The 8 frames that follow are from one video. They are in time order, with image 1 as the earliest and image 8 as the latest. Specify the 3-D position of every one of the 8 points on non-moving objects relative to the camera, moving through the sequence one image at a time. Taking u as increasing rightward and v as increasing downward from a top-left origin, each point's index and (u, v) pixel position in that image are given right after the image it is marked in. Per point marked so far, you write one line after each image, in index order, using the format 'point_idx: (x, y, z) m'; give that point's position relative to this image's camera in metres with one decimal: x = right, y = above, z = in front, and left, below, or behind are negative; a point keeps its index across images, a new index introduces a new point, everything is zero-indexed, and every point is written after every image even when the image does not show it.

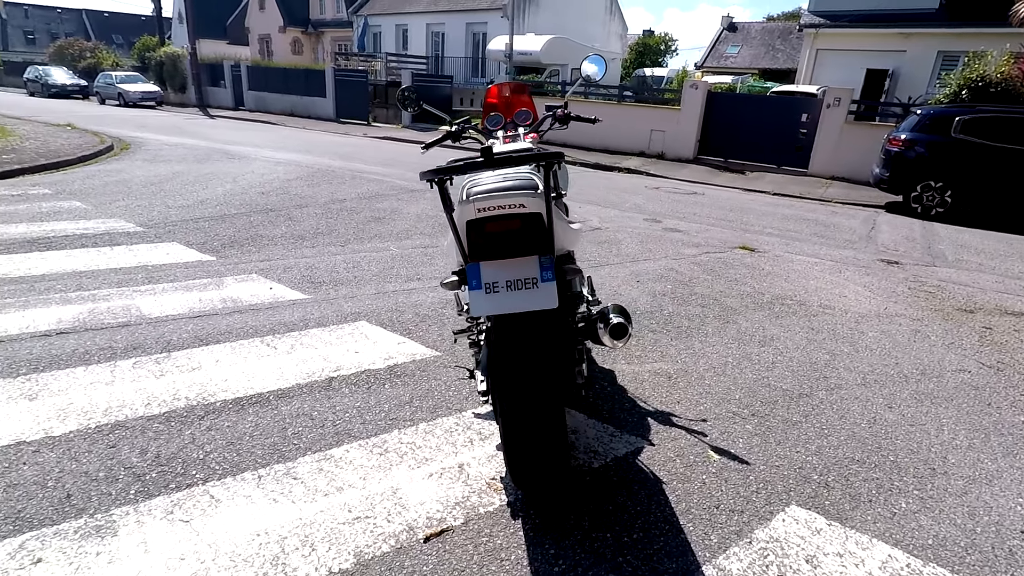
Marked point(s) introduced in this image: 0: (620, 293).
0: (+1.1, 0.0, +6.0) m
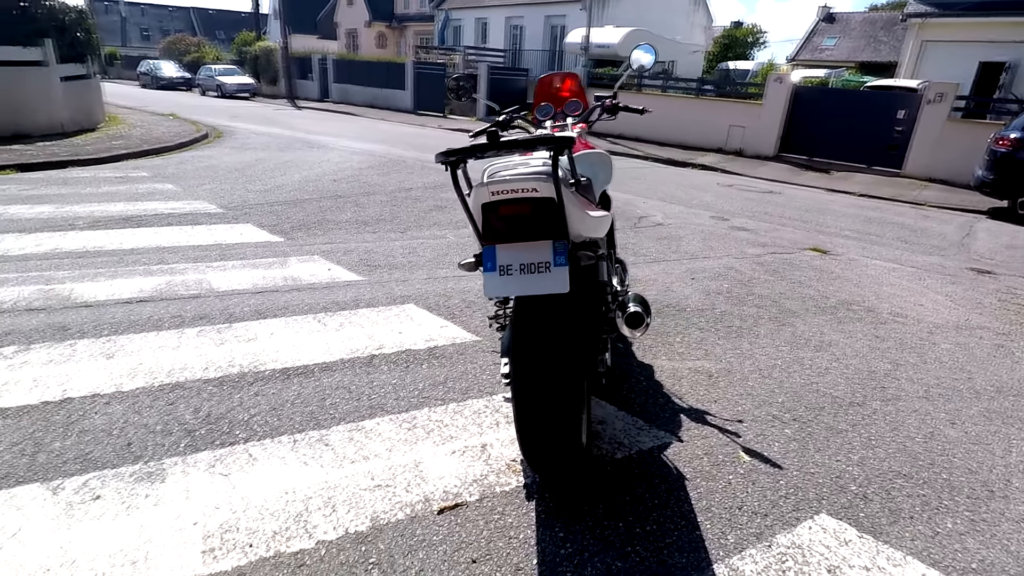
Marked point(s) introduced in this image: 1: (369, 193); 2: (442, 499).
0: (+1.6, 0.0, +5.9) m
1: (-2.2, +1.5, +9.2) m
2: (-0.3, -1.0, +2.7) m
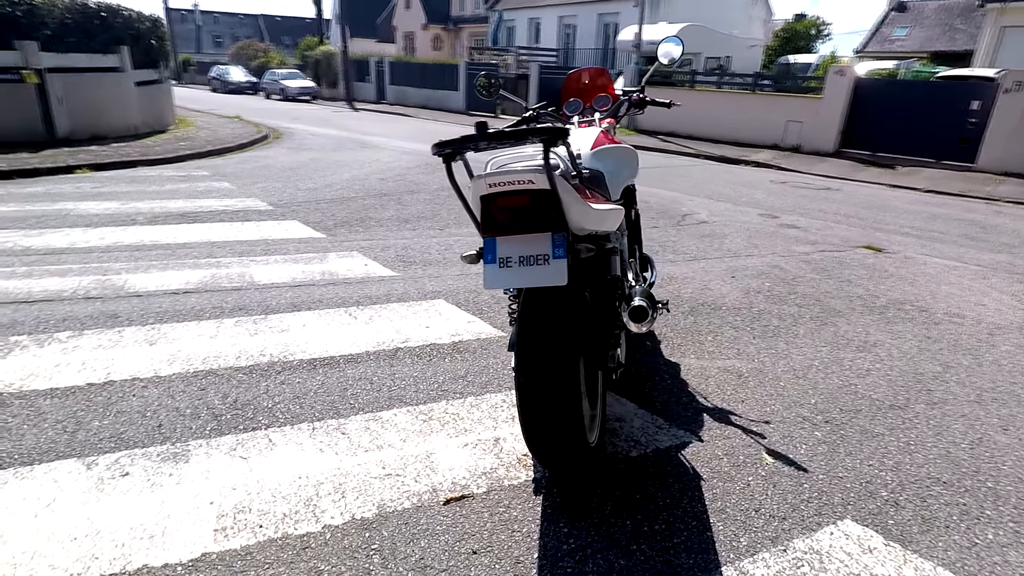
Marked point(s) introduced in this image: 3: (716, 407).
0: (+1.9, 0.0, +5.7) m
1: (-1.6, +1.6, +9.3) m
2: (-0.3, -0.9, +2.7) m
3: (+1.3, -0.7, +3.6) m
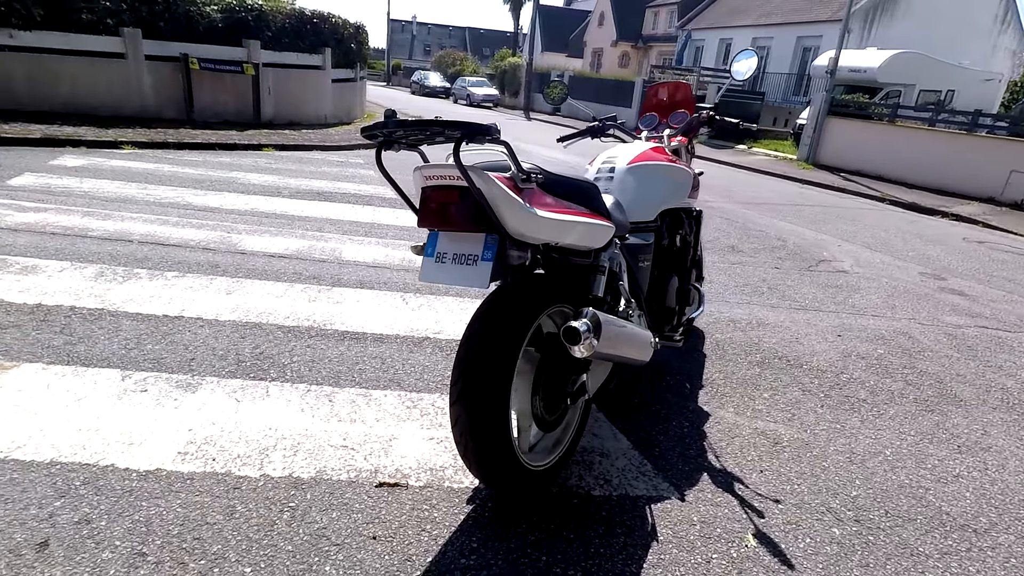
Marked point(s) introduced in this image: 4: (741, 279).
0: (+2.5, -0.5, +5.1) m
1: (+0.4, +1.5, +9.5) m
2: (-0.6, -0.9, +2.8) m
3: (+1.2, -1.0, +3.2) m
4: (+2.6, +0.1, +6.7) m
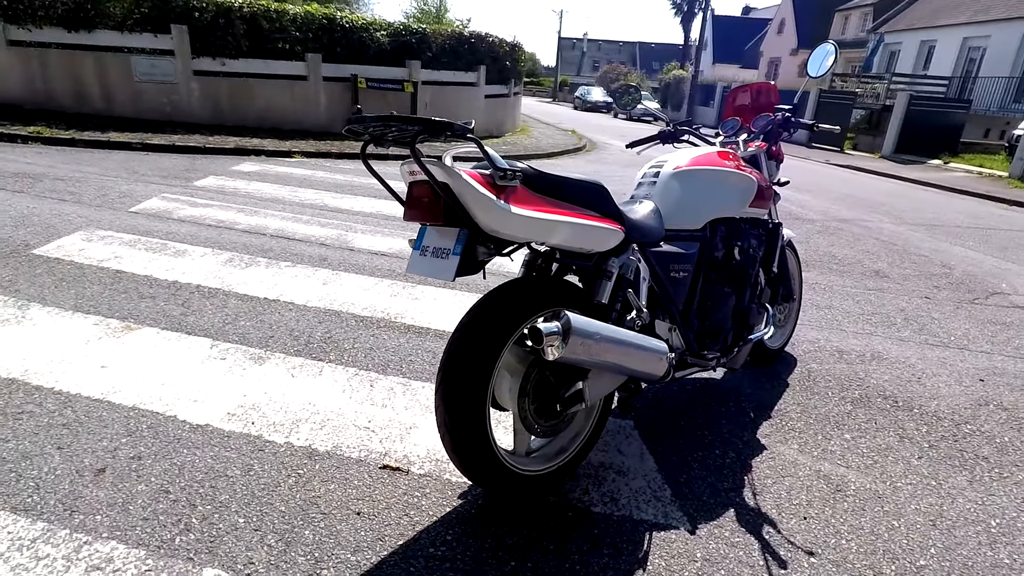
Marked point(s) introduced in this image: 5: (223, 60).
0: (+3.0, -0.7, +4.3) m
1: (+2.3, +1.2, +9.2) m
2: (-0.6, -0.9, +2.9) m
3: (+1.2, -1.1, +2.8) m
4: (+3.6, -0.2, +5.8) m
5: (-5.8, +4.5, +11.5) m
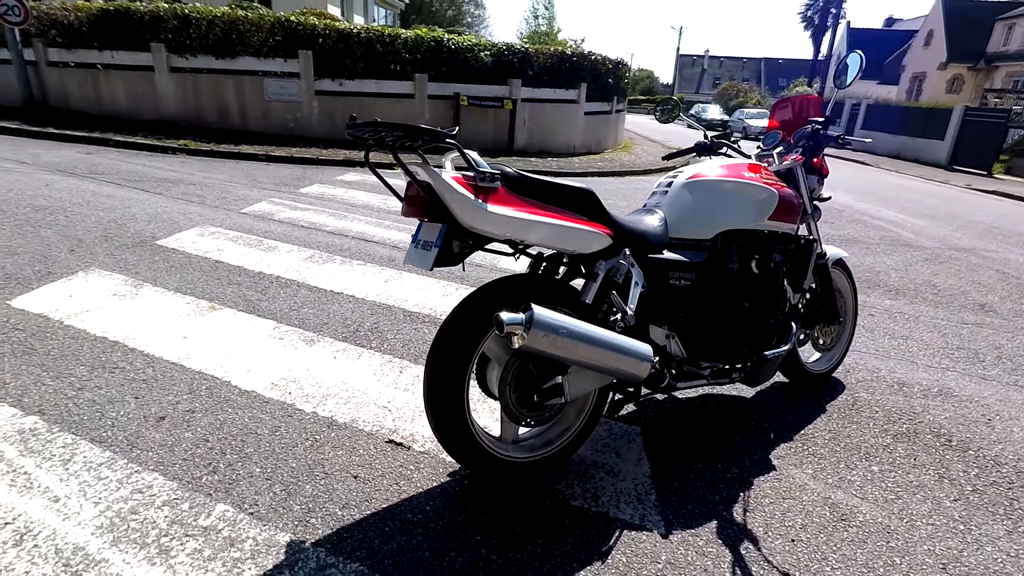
0: (+3.2, -0.9, +3.9) m
1: (+3.5, +0.9, +8.8) m
2: (-0.6, -0.8, +3.2) m
3: (+1.1, -1.1, +2.8) m
4: (+4.1, -0.5, +5.3) m
5: (-3.8, +4.5, +12.7) m
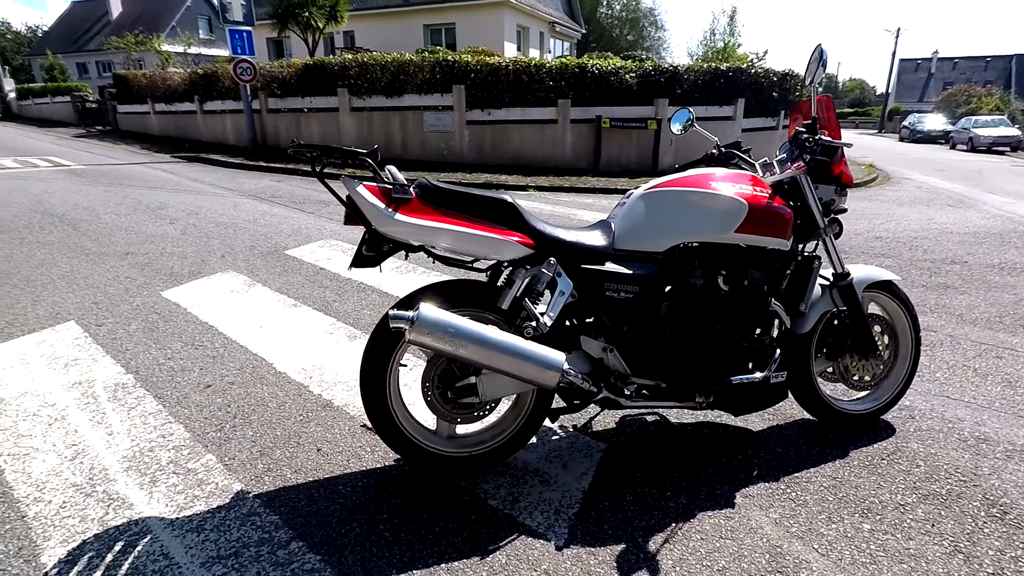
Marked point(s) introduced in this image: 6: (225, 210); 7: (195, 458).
0: (+3.0, -1.1, +3.0) m
1: (+4.9, +0.4, +7.7) m
2: (-0.8, -0.8, +3.6) m
3: (+0.6, -1.2, +2.6) m
4: (+4.3, -0.8, +4.1) m
5: (-0.5, +4.2, +13.8) m
6: (-4.4, +1.2, +8.8) m
7: (-1.8, -0.9, +3.2) m
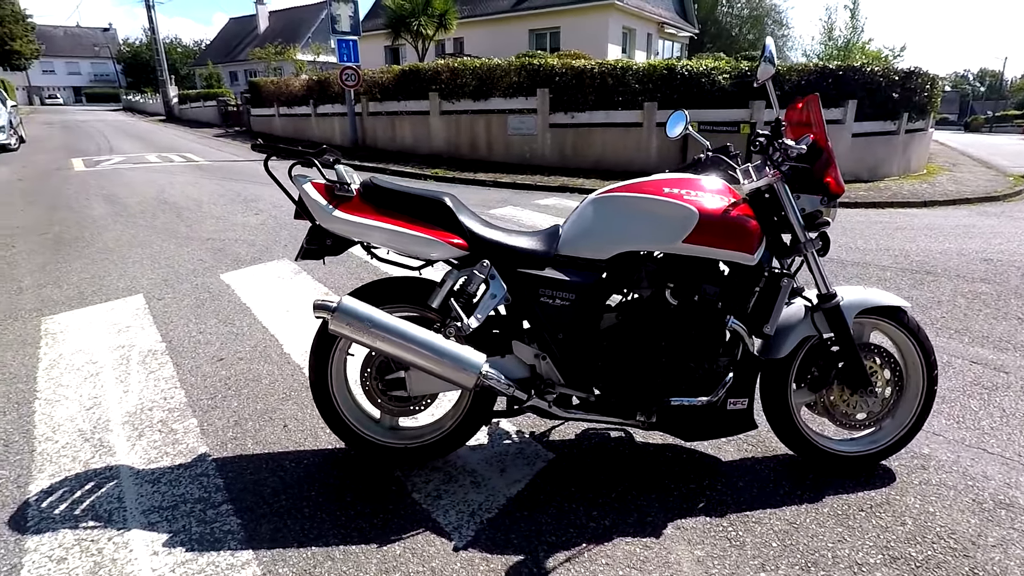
0: (+2.6, -1.3, +2.4) m
1: (+5.4, +0.1, +6.6) m
2: (-1.1, -0.8, +3.7) m
3: (+0.2, -1.2, +2.5) m
4: (+4.1, -1.0, +3.2) m
5: (+1.5, +4.1, +13.7) m
6: (-3.4, +1.4, +9.6) m
7: (-2.0, -0.8, +3.6) m
